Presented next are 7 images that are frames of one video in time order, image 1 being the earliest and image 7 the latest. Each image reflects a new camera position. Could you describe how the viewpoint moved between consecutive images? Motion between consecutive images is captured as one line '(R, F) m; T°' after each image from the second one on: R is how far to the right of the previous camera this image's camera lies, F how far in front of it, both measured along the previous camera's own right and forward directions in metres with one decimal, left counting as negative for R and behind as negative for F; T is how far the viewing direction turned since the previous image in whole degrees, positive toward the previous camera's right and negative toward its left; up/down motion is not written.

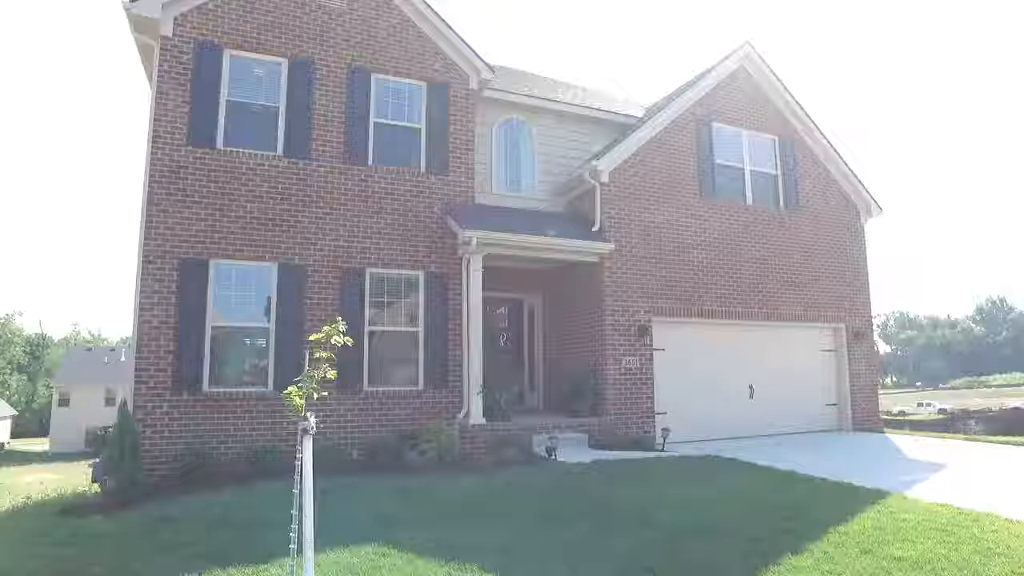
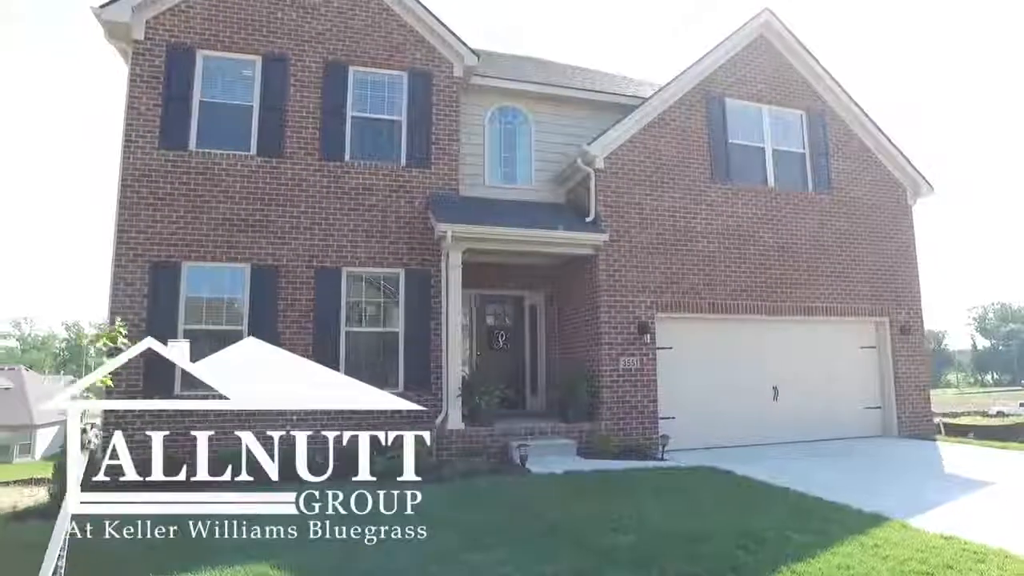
(+1.6, +0.8) m; -7°
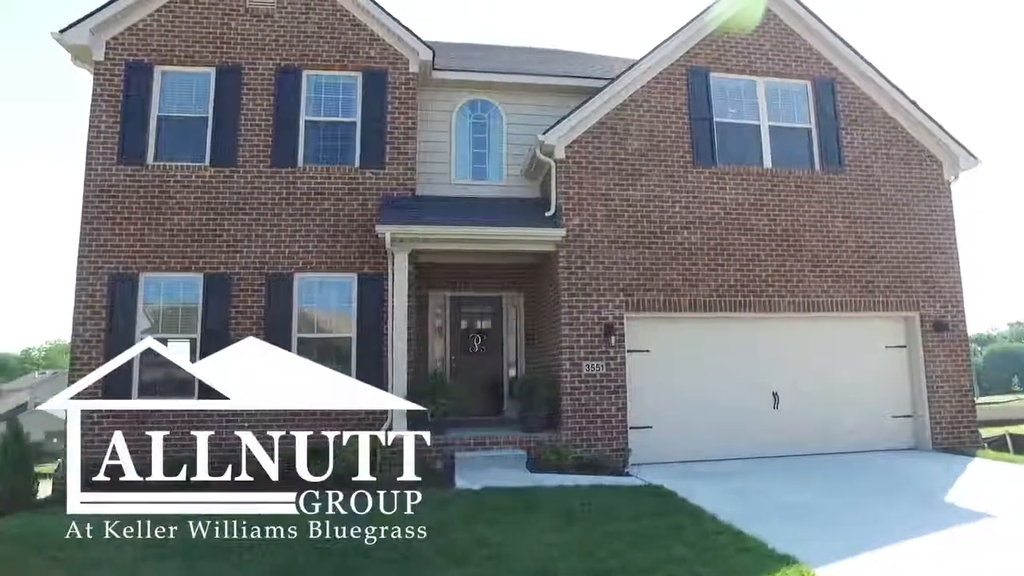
(+2.5, +0.8) m; -10°
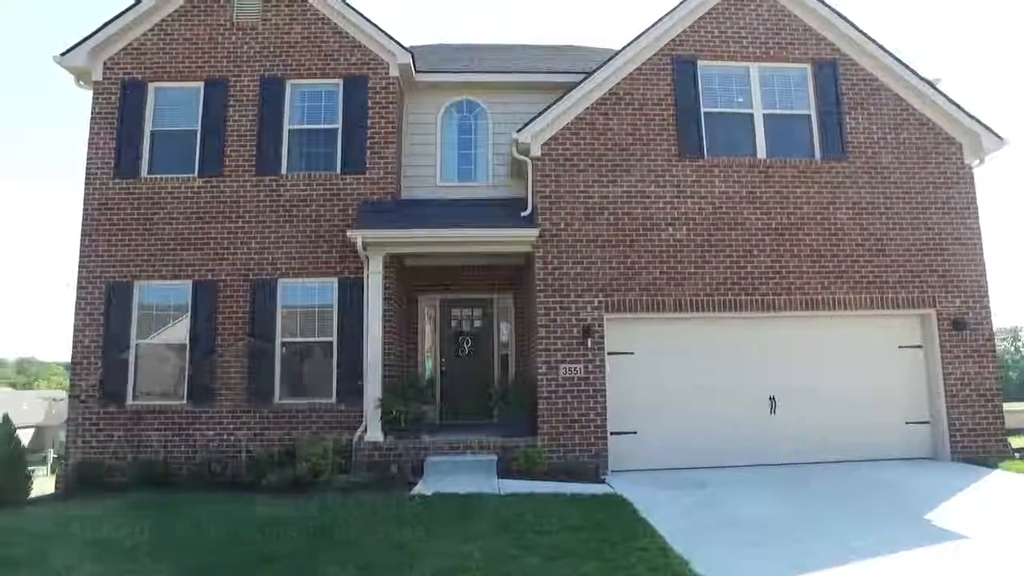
(+1.5, +0.3) m; -7°
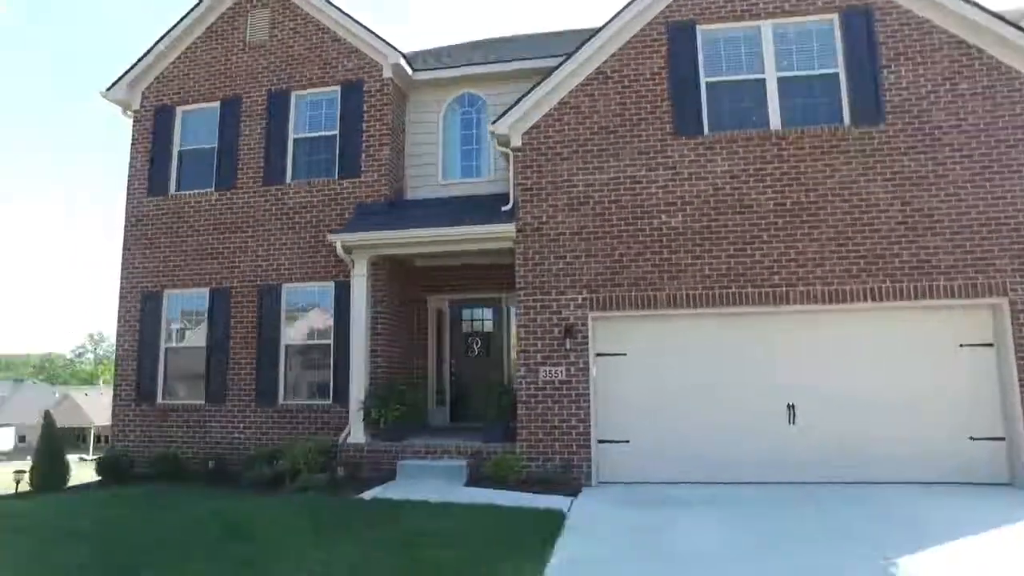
(+2.5, +0.9) m; -14°
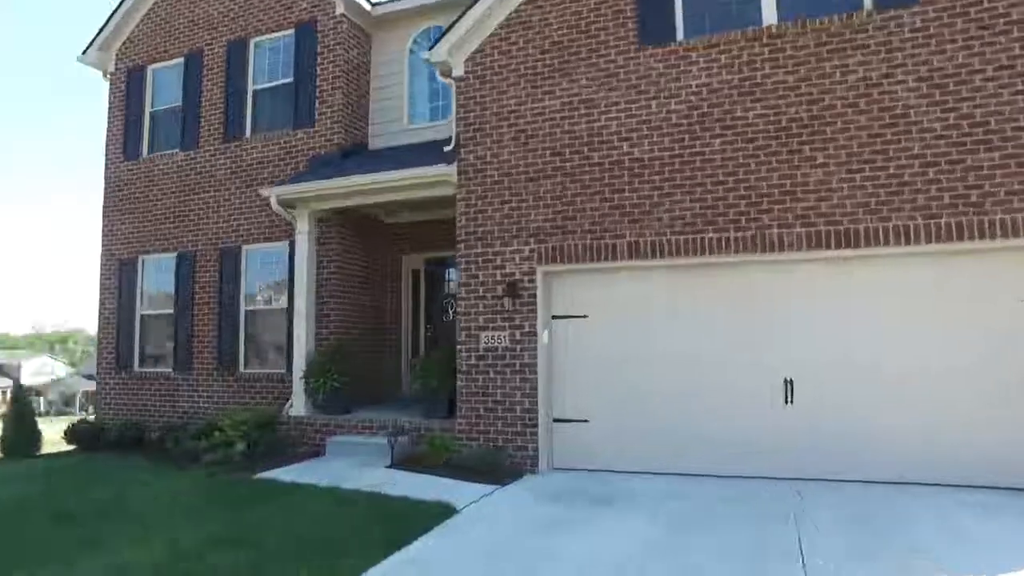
(+2.0, +1.6) m; -10°
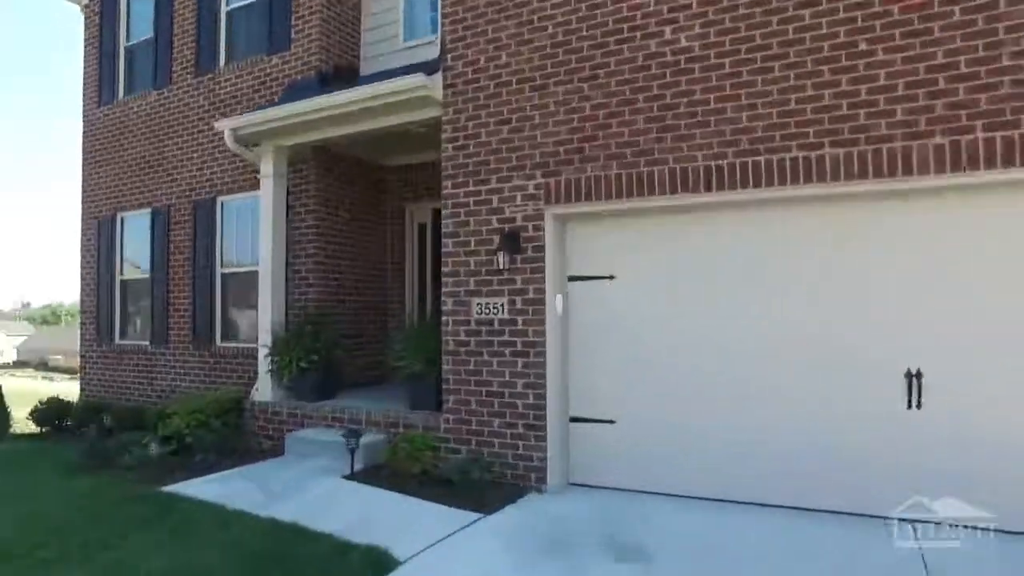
(+0.6, +2.1) m; -7°
